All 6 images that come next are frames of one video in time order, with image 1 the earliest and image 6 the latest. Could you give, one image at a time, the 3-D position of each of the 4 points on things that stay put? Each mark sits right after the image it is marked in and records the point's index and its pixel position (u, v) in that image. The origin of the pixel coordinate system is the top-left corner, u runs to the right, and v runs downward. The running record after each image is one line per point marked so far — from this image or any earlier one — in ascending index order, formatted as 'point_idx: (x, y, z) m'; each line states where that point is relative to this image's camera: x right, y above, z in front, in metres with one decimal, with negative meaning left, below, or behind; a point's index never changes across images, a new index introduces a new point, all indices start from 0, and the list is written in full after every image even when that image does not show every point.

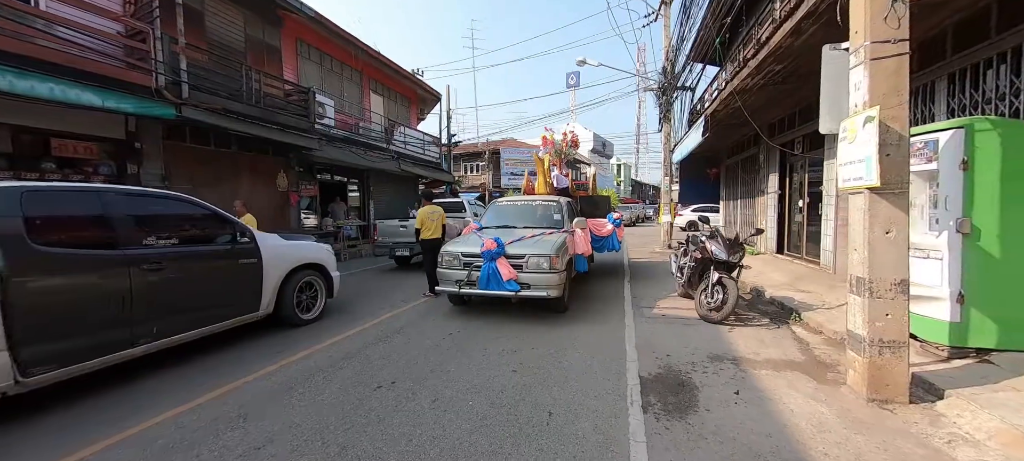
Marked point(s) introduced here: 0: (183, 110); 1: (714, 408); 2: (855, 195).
0: (-6.6, +2.4, +7.6) m
1: (+1.6, -1.4, +3.0) m
2: (+2.8, +0.3, +3.0) m
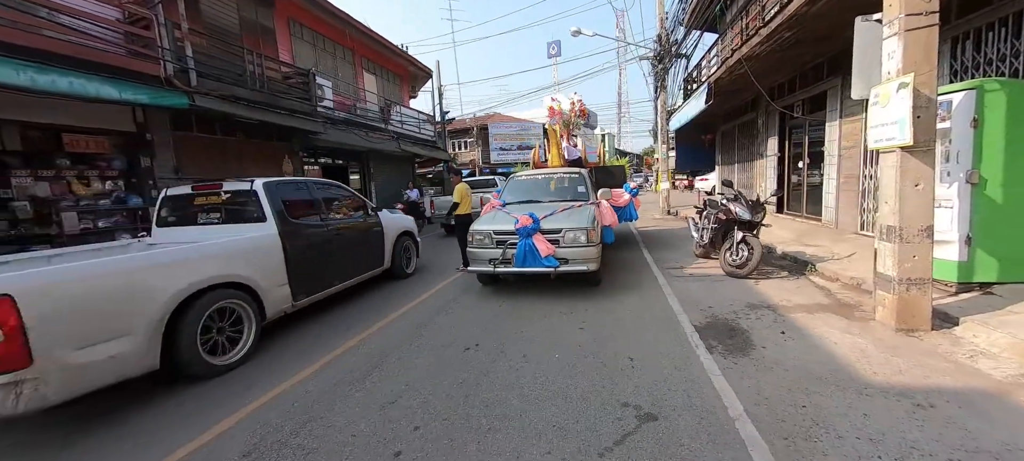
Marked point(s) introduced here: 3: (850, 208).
0: (-6.3, +2.6, +7.5) m
1: (+2.4, -1.0, +3.4) m
2: (+3.4, +0.7, +3.4) m
3: (+6.6, +0.4, +7.3) m
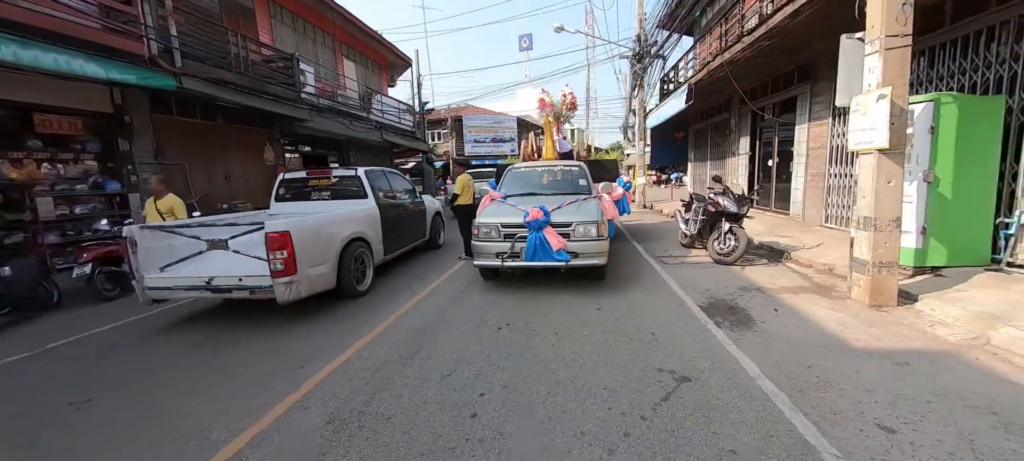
0: (-6.2, +2.8, +7.2) m
1: (+2.7, -0.9, +3.9) m
2: (+3.7, +0.8, +4.0) m
3: (+6.6, +0.6, +8.2) m
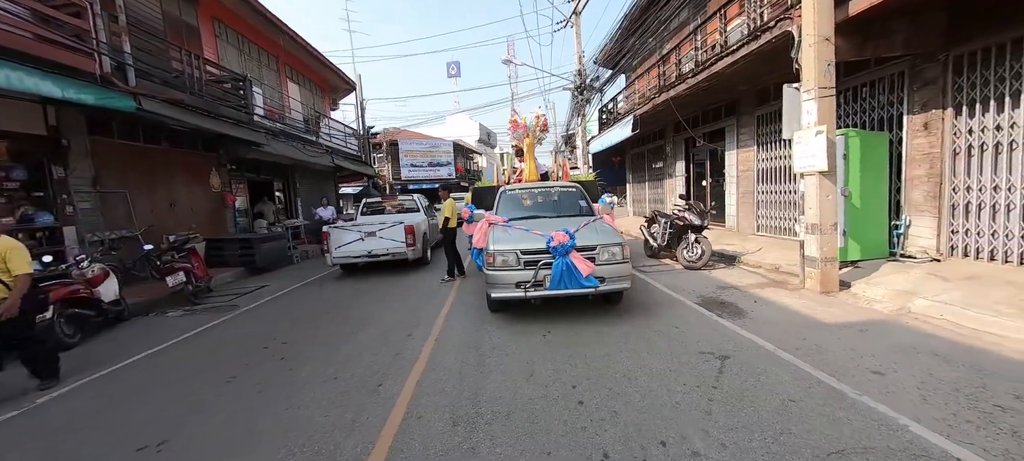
0: (-6.4, +2.2, +6.5) m
1: (+3.1, -1.0, +4.8) m
2: (+4.0, +0.7, +5.1) m
3: (+6.1, +0.4, +9.8) m
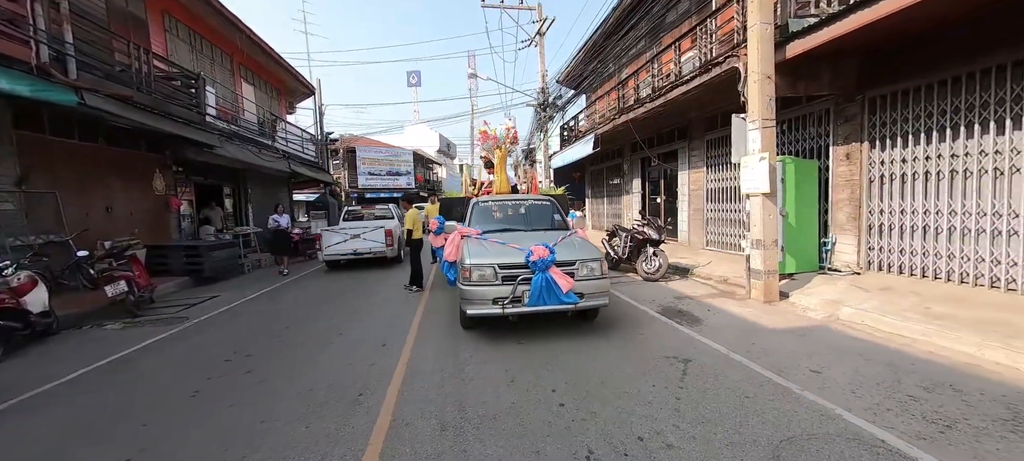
0: (-6.9, +2.2, +6.0) m
1: (+2.7, -1.2, +5.2) m
2: (+3.7, +0.5, +5.7) m
3: (+5.2, 0.0, +10.5) m
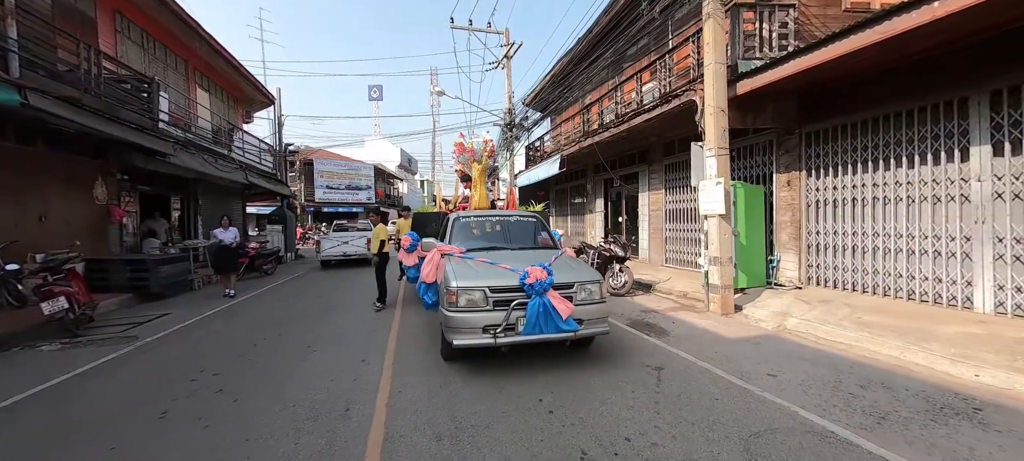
0: (-7.2, +2.0, +5.6) m
1: (+2.4, -1.5, +5.6) m
2: (+3.3, +0.2, +6.3) m
3: (+4.3, -0.6, +11.2) m
